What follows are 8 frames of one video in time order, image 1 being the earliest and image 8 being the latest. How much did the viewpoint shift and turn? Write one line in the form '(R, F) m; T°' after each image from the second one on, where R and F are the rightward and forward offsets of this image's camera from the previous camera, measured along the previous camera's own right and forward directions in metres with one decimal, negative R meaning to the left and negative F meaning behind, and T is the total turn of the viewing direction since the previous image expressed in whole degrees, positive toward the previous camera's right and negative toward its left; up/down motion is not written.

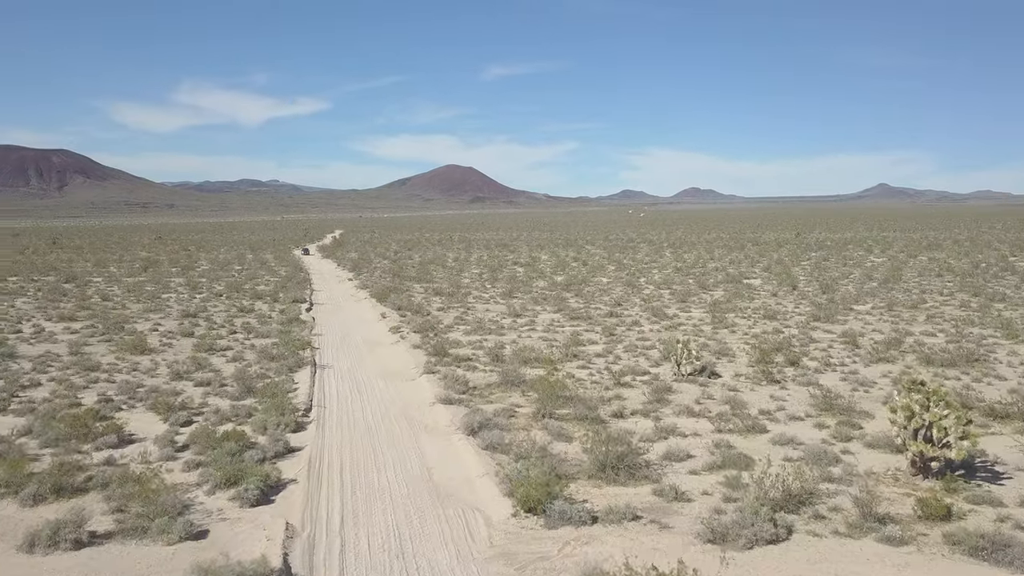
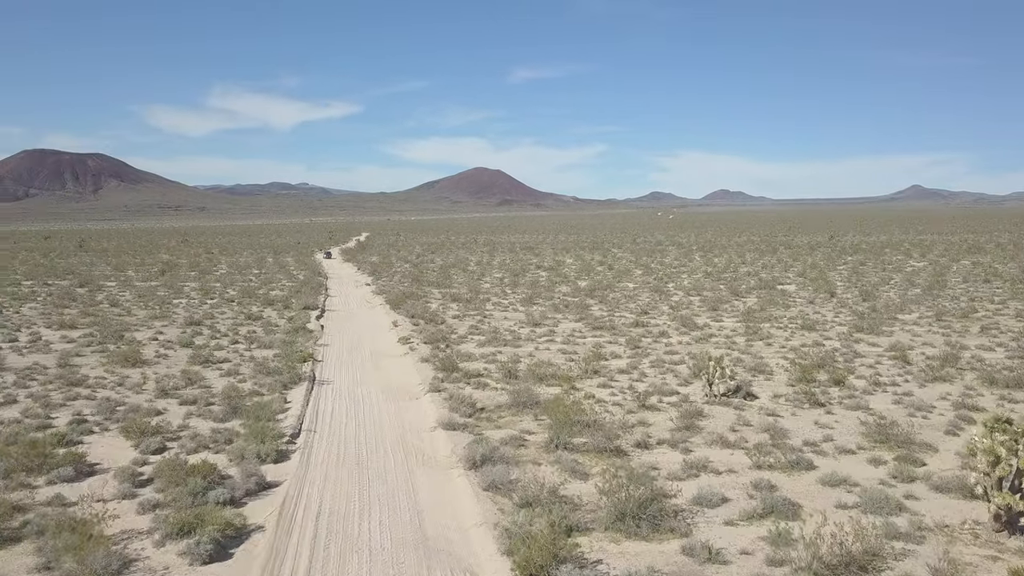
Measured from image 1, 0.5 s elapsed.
(+0.2, +1.3) m; -2°
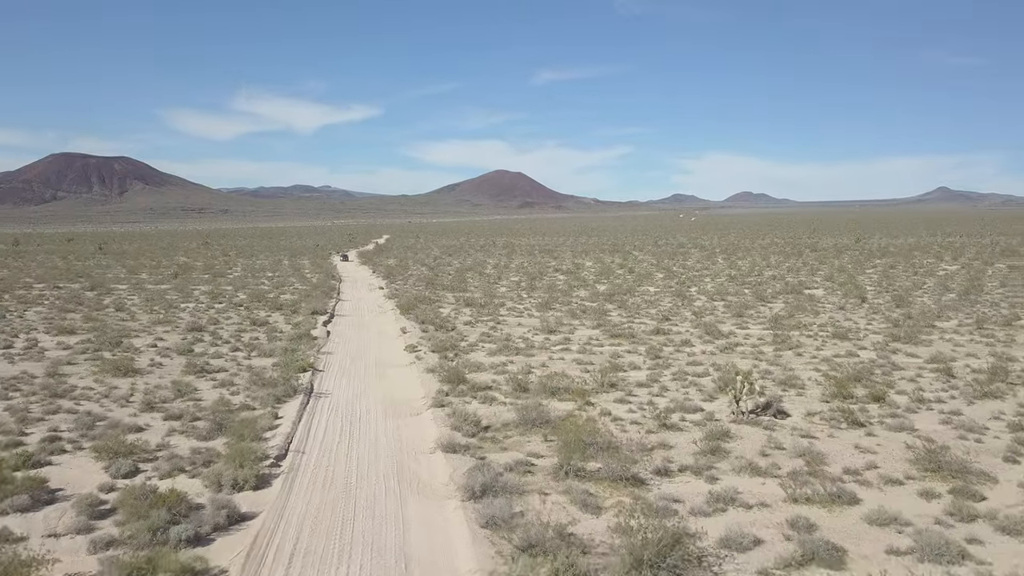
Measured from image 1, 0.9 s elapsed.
(+0.2, +1.0) m; -1°
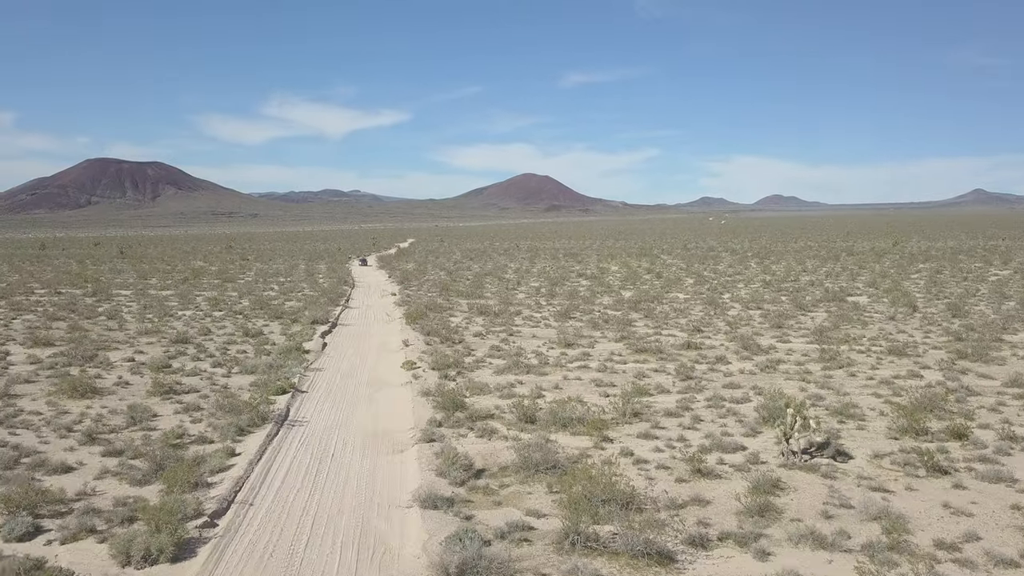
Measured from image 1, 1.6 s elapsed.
(+0.3, +2.0) m; -2°
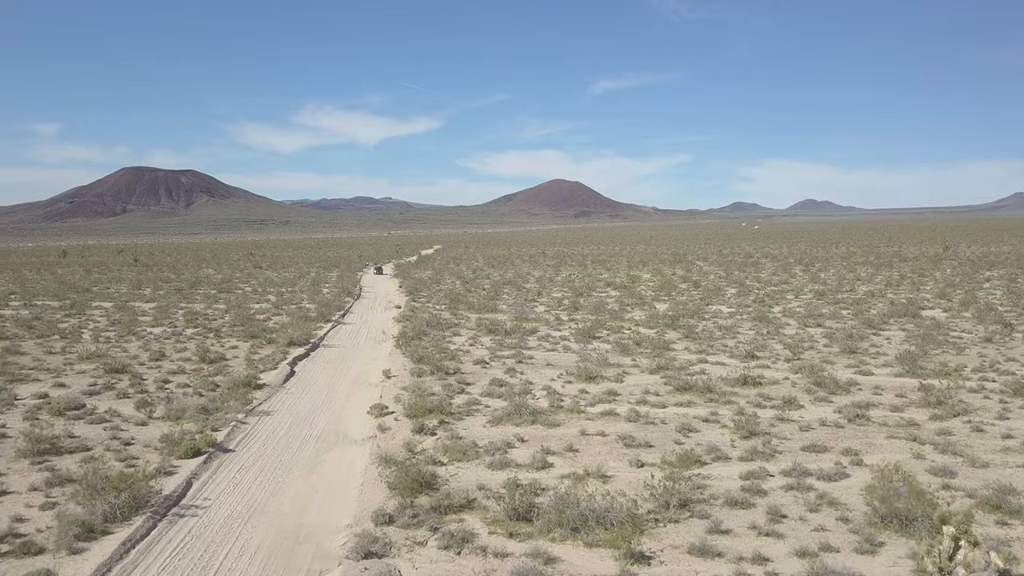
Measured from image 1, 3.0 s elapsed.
(+0.4, +3.8) m; -2°
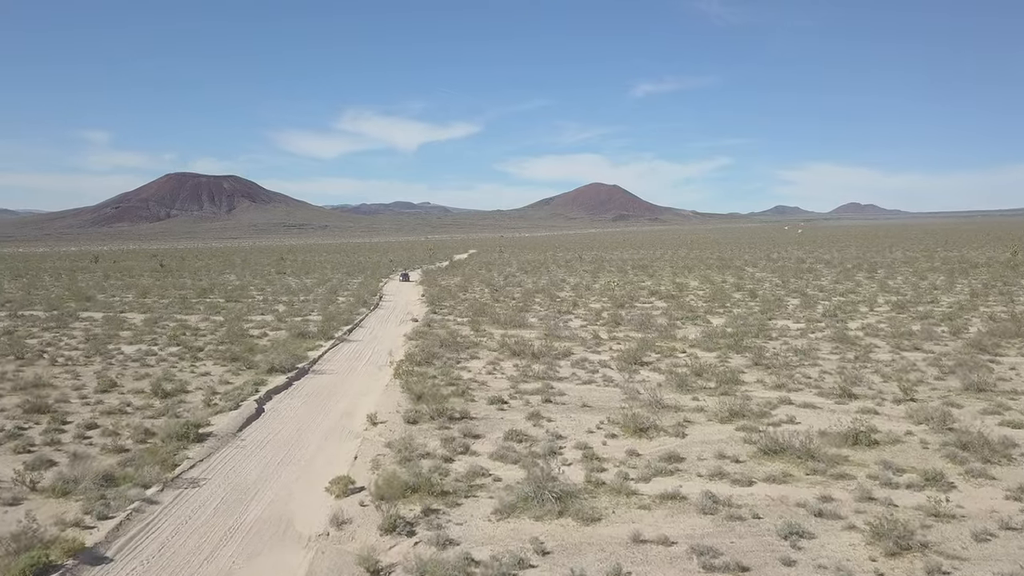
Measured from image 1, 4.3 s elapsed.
(+0.2, +3.6) m; -3°
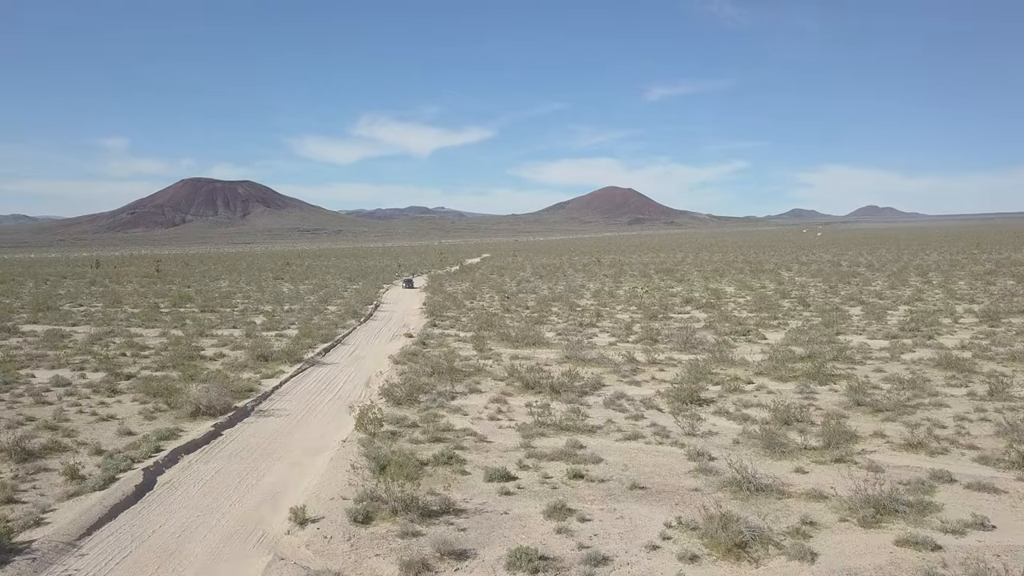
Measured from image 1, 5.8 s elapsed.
(0.0, +4.4) m; -1°
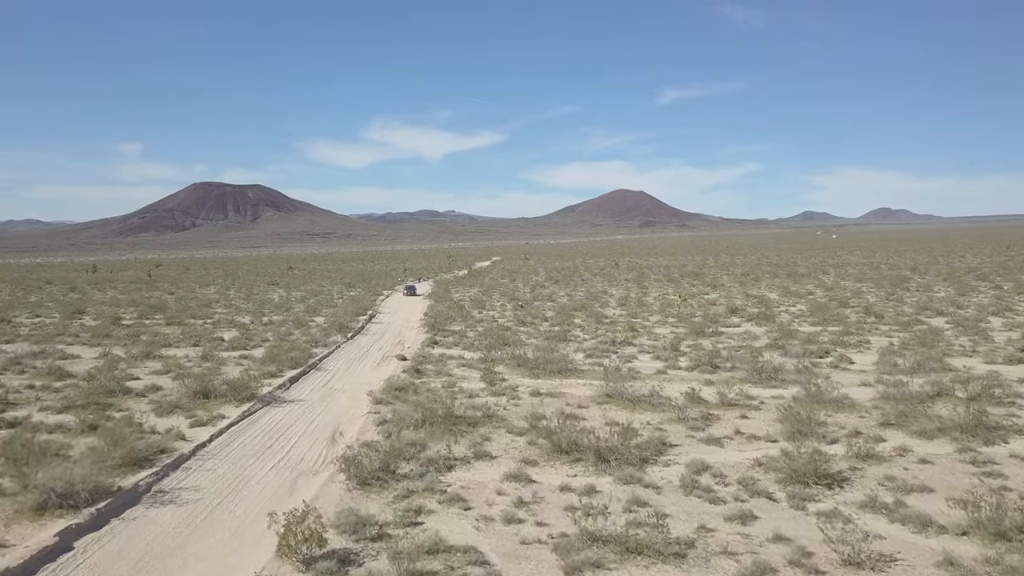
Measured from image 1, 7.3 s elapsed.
(-0.2, +4.3) m; -1°
